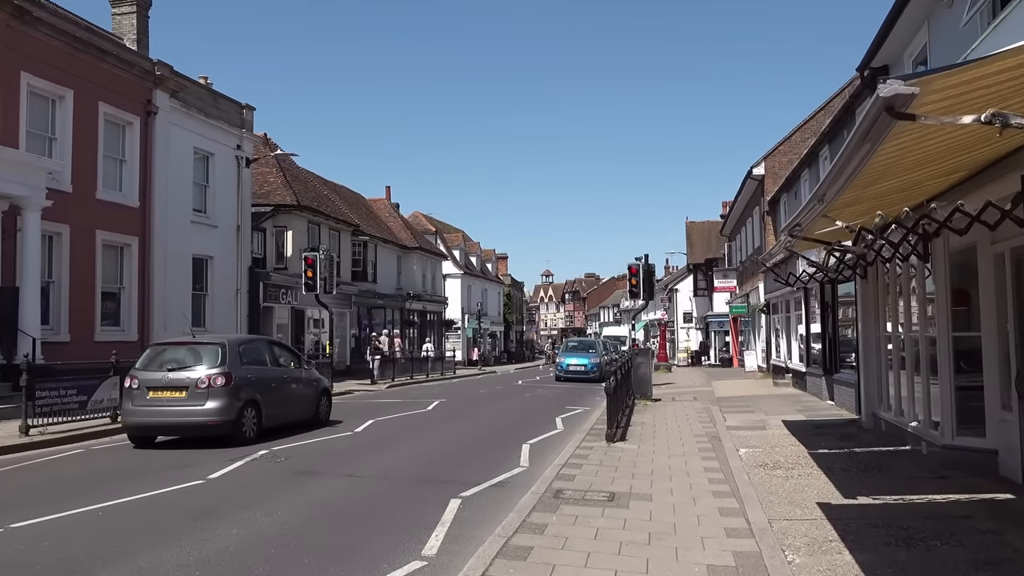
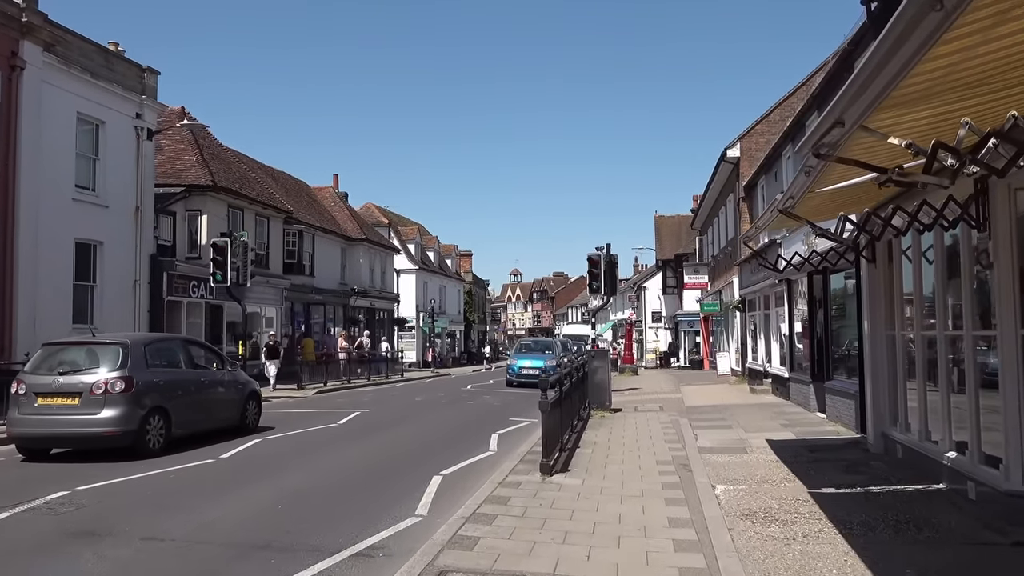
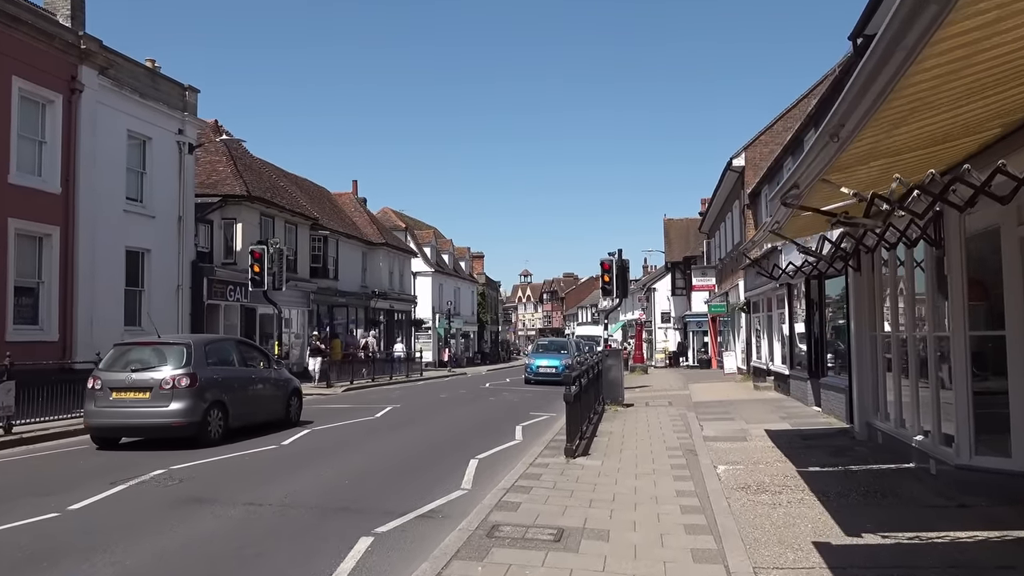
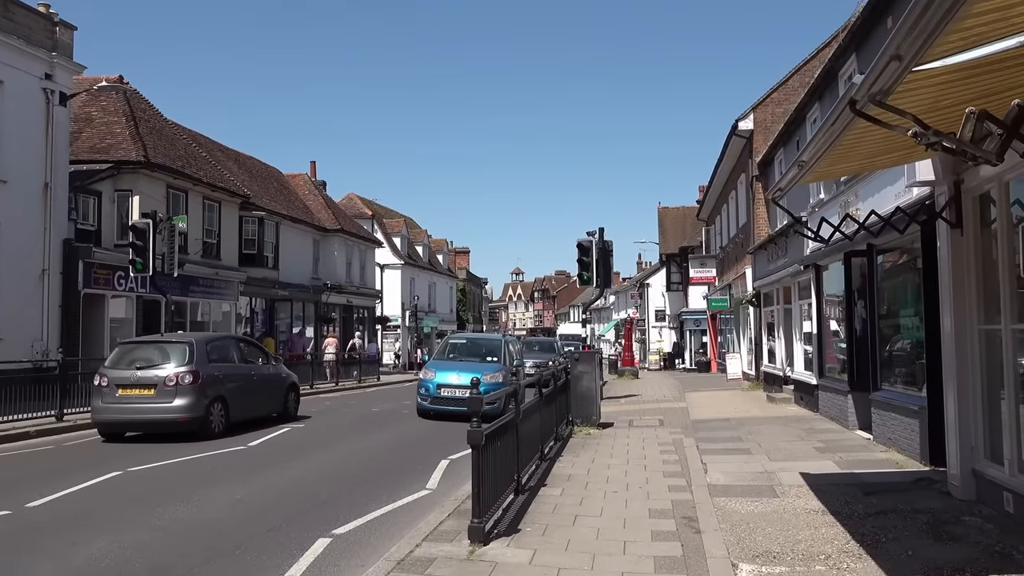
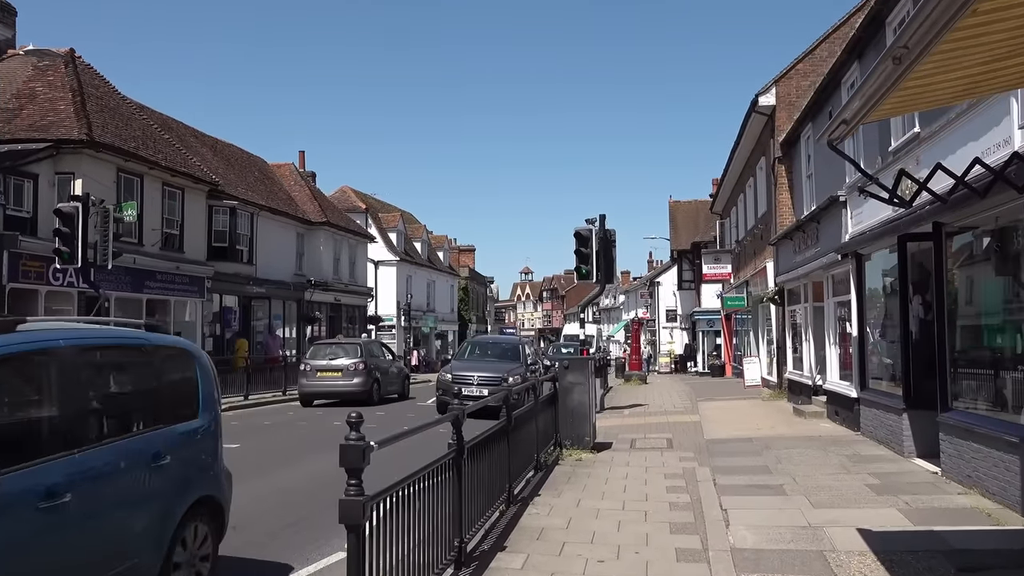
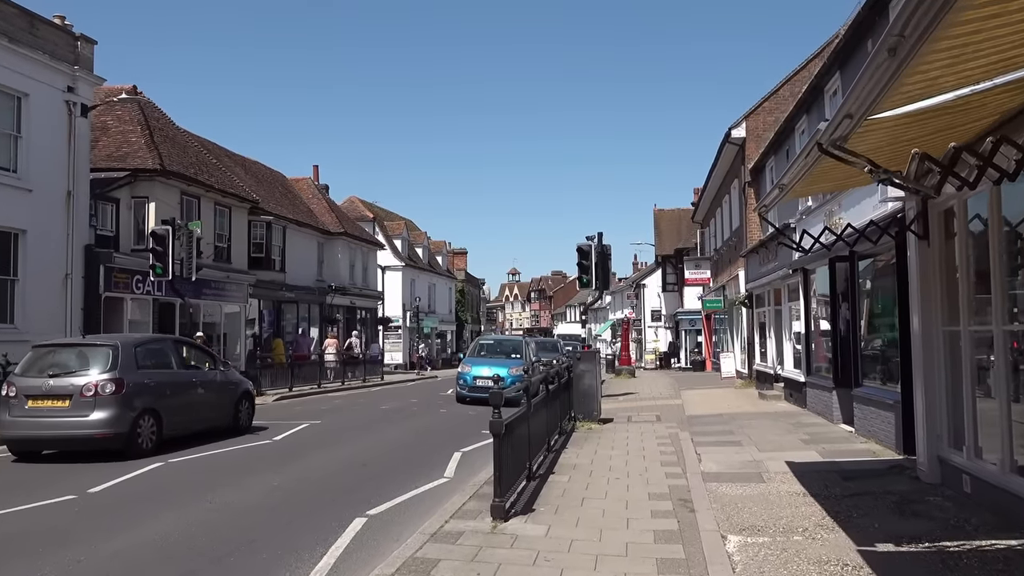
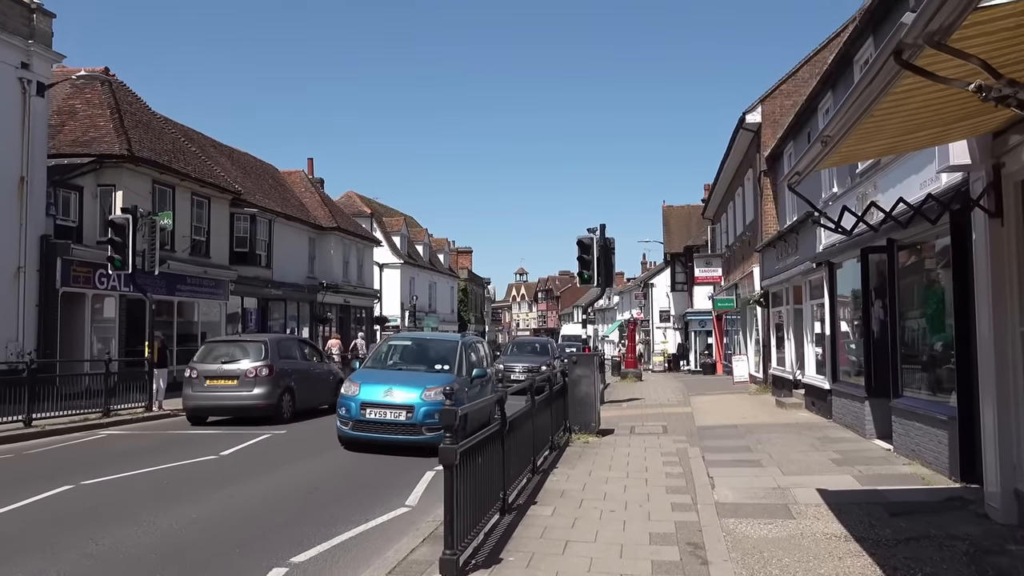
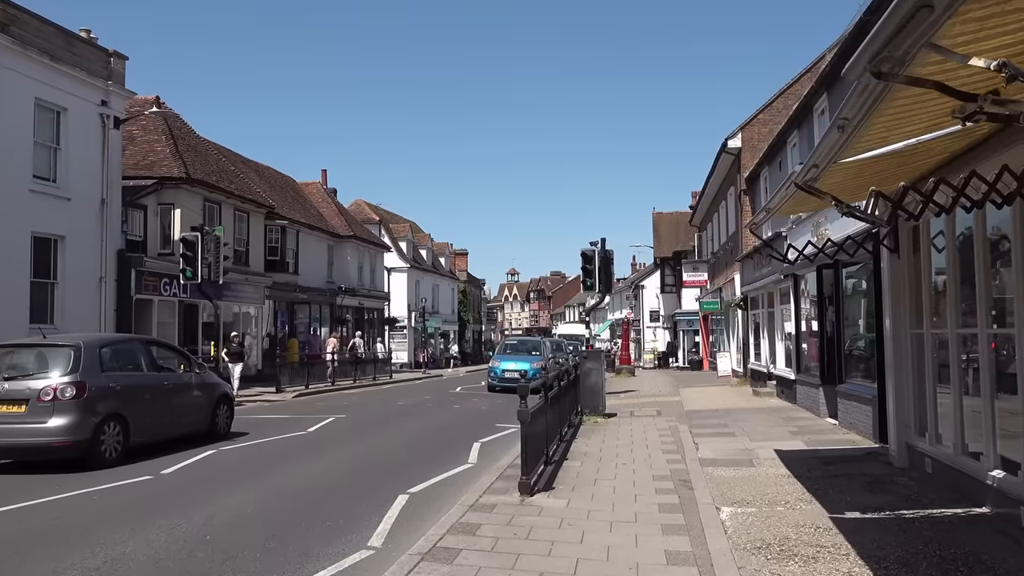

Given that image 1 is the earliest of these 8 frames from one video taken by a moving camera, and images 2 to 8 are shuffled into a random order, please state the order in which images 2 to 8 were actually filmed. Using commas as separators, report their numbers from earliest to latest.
3, 2, 8, 6, 4, 7, 5
